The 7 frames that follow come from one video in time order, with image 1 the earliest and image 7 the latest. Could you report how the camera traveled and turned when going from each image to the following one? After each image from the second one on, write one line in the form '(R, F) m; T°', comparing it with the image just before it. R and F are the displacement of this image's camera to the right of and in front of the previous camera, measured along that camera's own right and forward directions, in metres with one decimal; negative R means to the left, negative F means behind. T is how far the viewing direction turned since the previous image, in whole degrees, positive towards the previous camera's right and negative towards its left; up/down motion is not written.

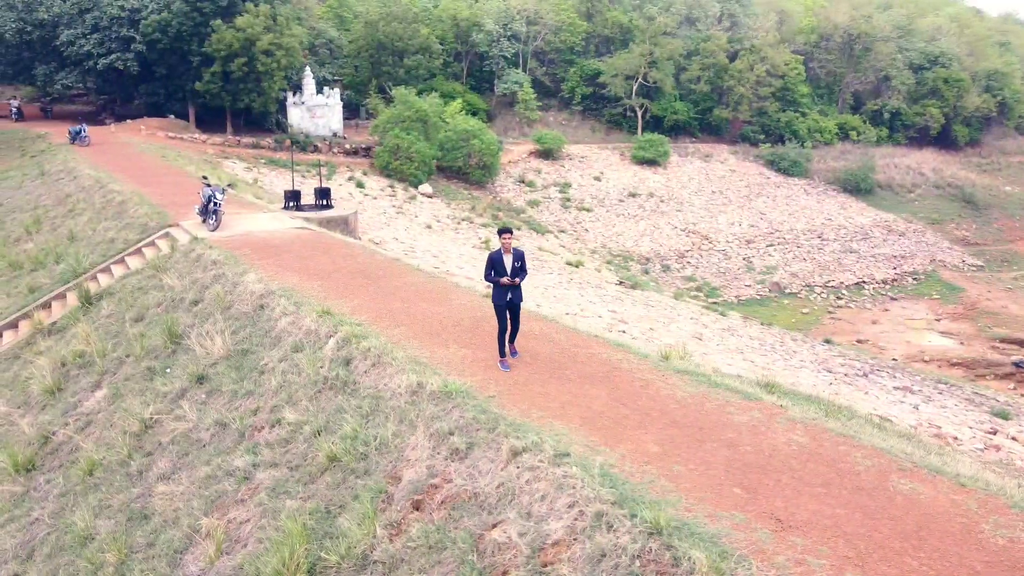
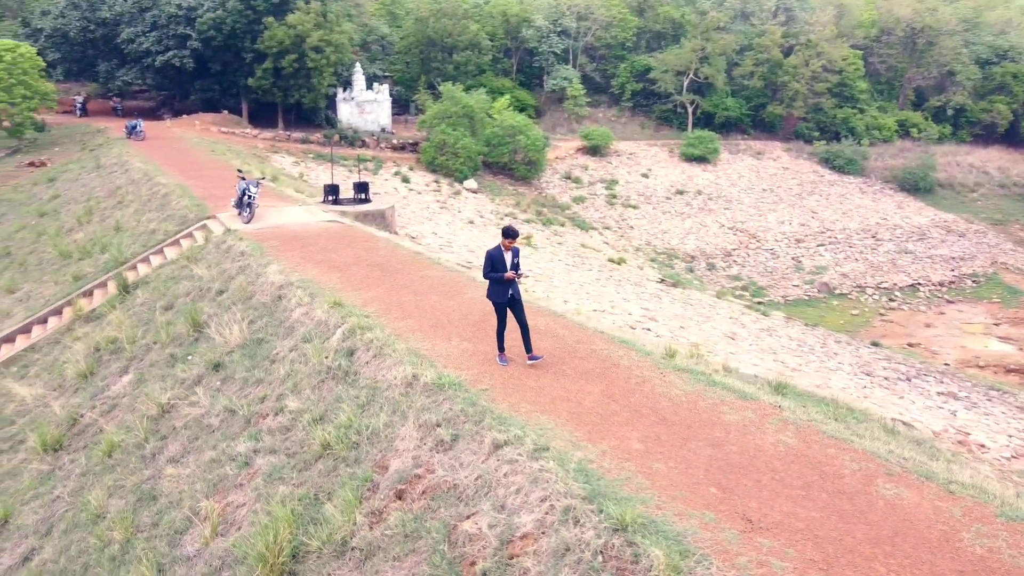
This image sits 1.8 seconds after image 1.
(+0.5, 0.0) m; -4°
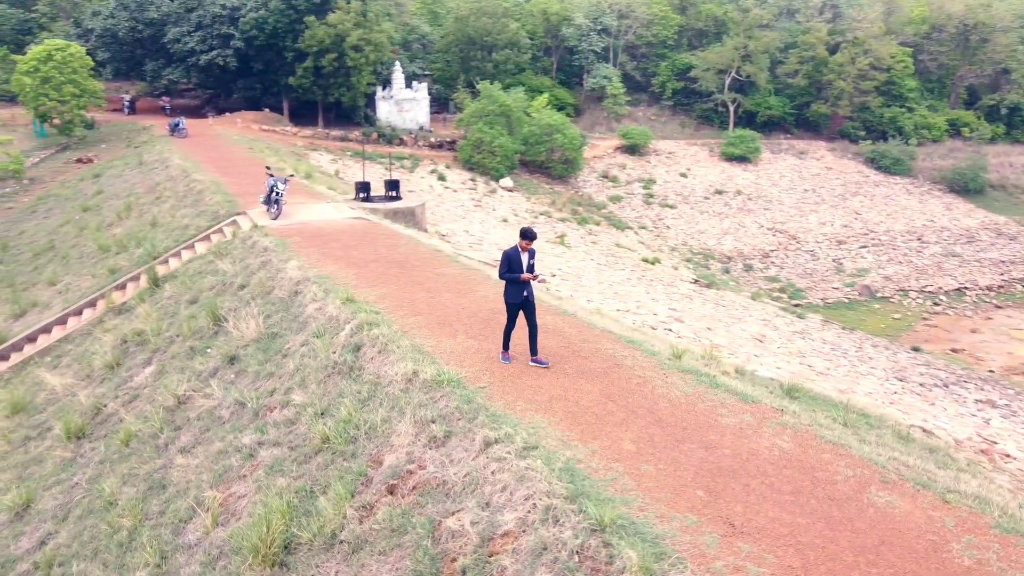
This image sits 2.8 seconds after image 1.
(+0.3, 0.0) m; -3°
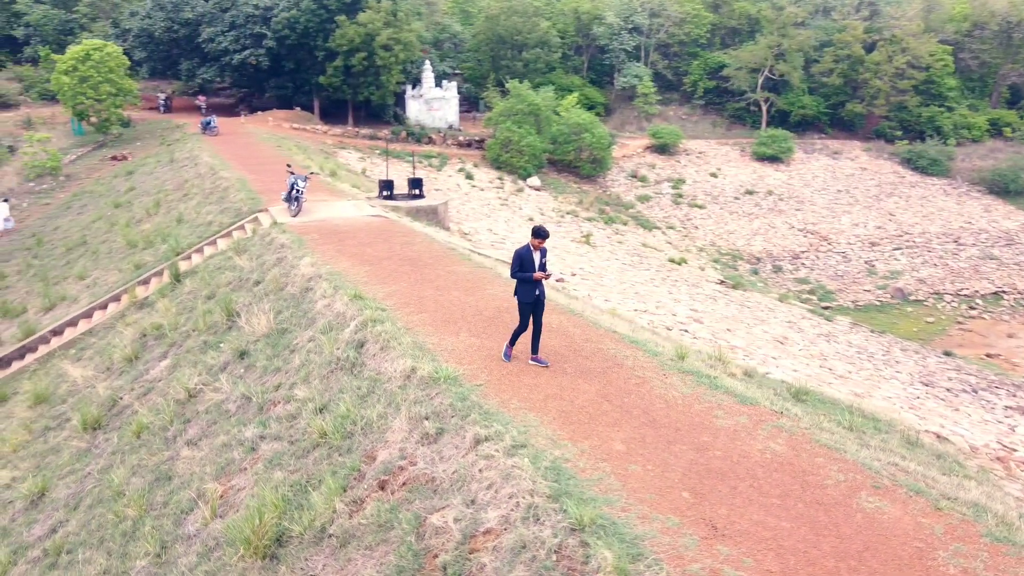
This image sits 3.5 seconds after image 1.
(+0.3, 0.0) m; -2°
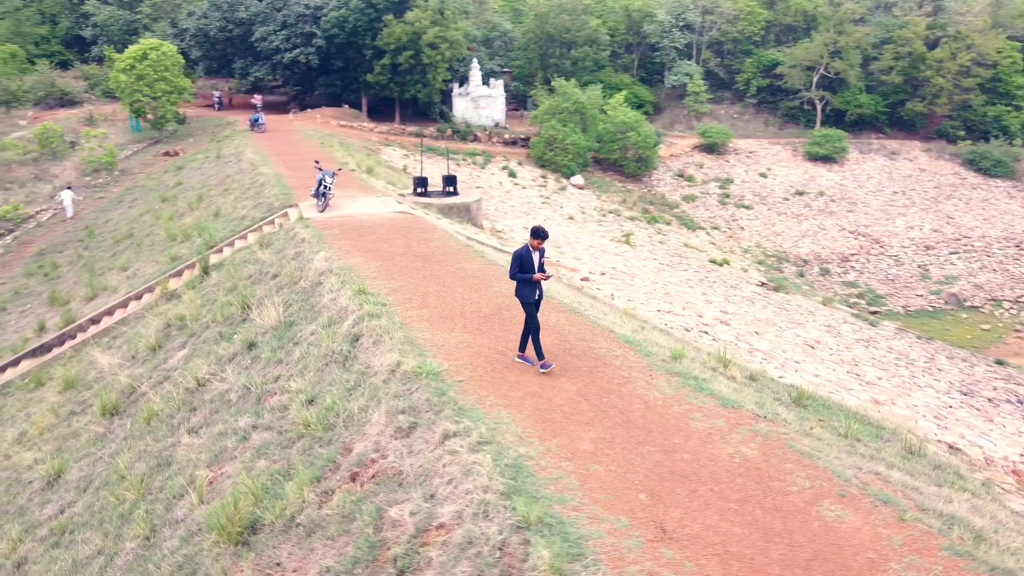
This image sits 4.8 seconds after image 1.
(+0.5, 0.0) m; -4°
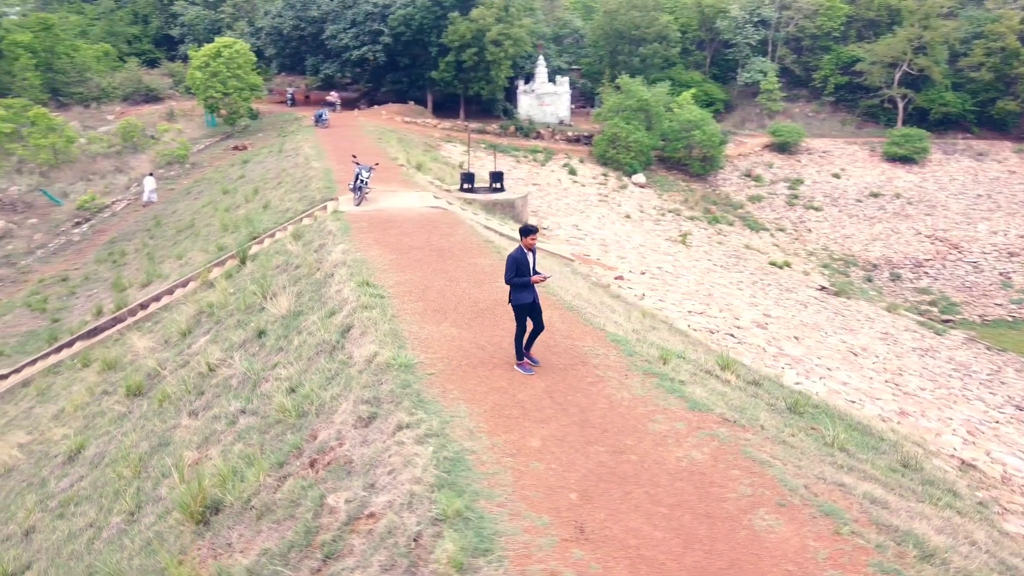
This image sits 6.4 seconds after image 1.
(+0.8, +0.1) m; -5°
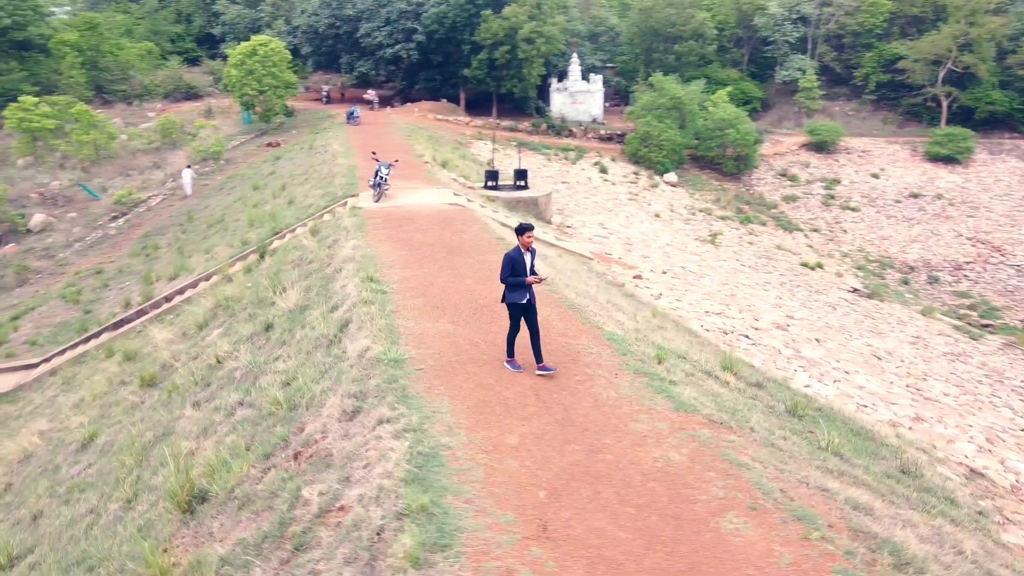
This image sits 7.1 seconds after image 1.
(+0.4, 0.0) m; -3°
